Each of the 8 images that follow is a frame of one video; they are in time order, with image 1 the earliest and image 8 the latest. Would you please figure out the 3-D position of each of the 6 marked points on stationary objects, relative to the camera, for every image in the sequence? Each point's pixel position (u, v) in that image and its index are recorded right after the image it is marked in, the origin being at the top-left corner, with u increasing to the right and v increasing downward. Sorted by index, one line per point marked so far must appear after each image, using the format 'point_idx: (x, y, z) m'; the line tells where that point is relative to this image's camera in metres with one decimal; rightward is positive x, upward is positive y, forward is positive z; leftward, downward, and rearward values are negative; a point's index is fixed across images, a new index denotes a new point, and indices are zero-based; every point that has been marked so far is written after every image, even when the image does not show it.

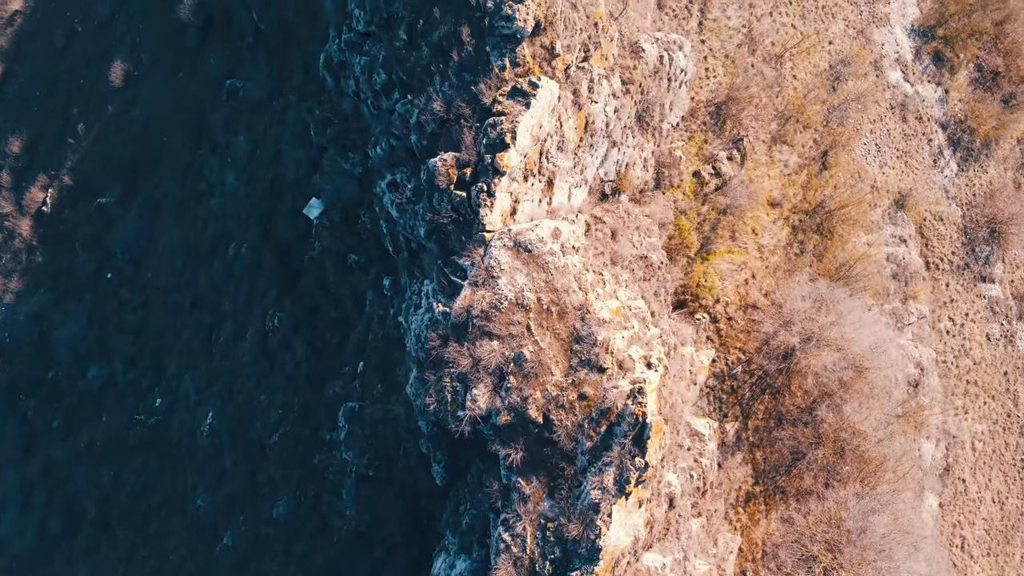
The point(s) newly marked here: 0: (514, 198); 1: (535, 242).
0: (+0.2, +6.8, +18.2) m
1: (+1.7, +3.4, +17.4) m
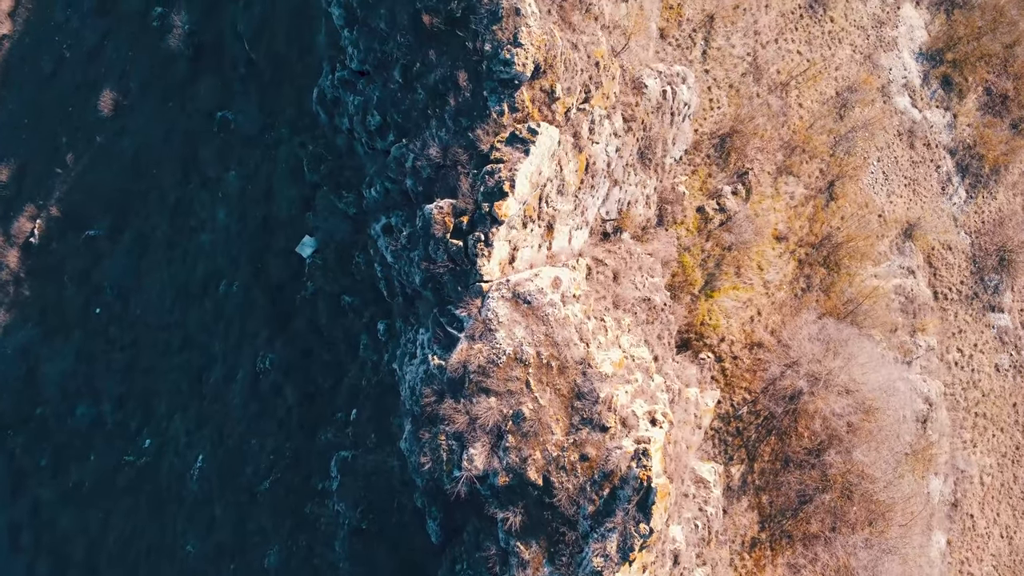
0: (+0.1, +3.2, +17.5) m
1: (+1.6, -0.2, +16.7) m
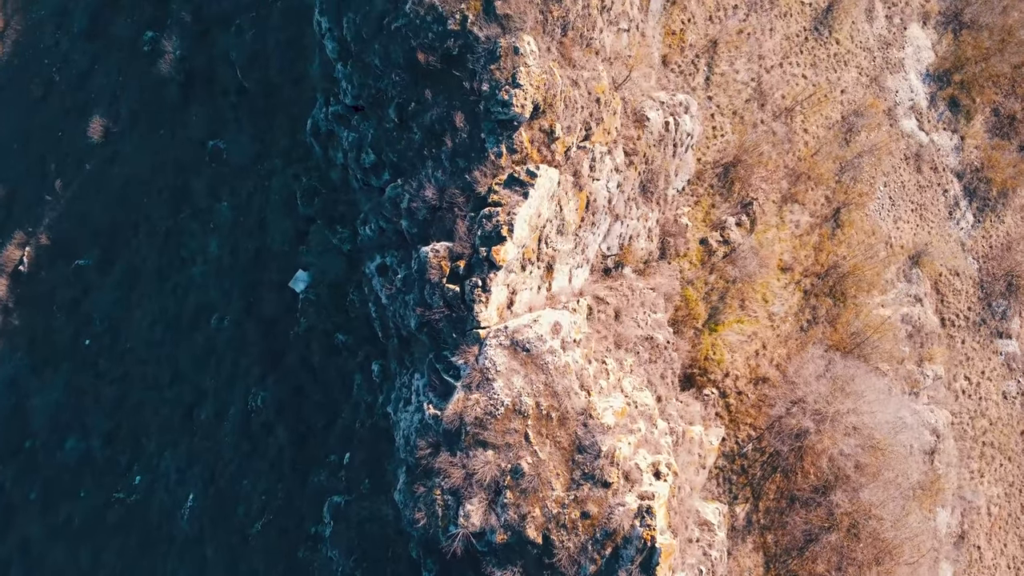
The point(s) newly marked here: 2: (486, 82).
0: (0.0, 0.0, +16.9) m
1: (+1.5, -3.3, +16.1) m
2: (-1.7, +13.6, +16.5) m
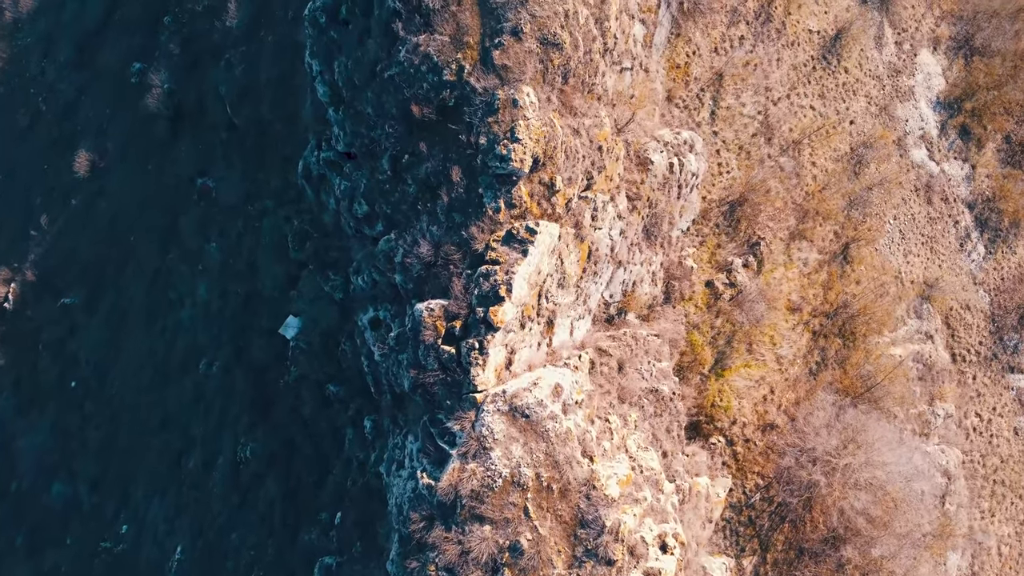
0: (-0.1, -3.9, +16.2) m
1: (+1.3, -7.3, +15.4) m
2: (-1.8, +9.7, +15.7) m
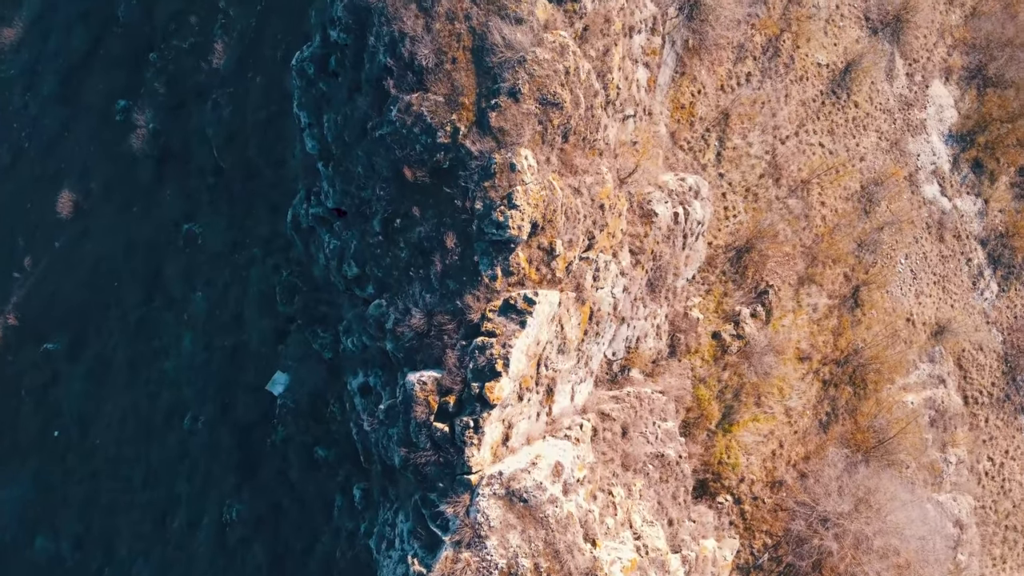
0: (-0.3, -8.3, +15.3) m
1: (+1.2, -11.7, +14.5) m
2: (-1.9, +5.3, +14.9) m
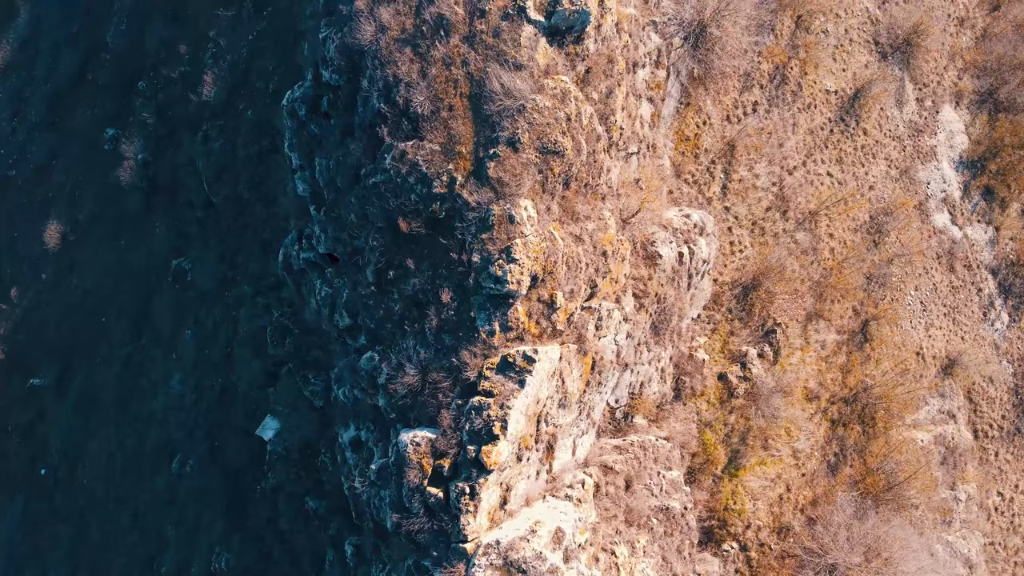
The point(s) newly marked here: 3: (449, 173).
0: (-0.4, -11.6, +14.7) m
1: (+1.0, -15.0, +13.9) m
2: (-2.0, +2.0, +14.2) m
3: (-3.6, +6.6, +14.2) m
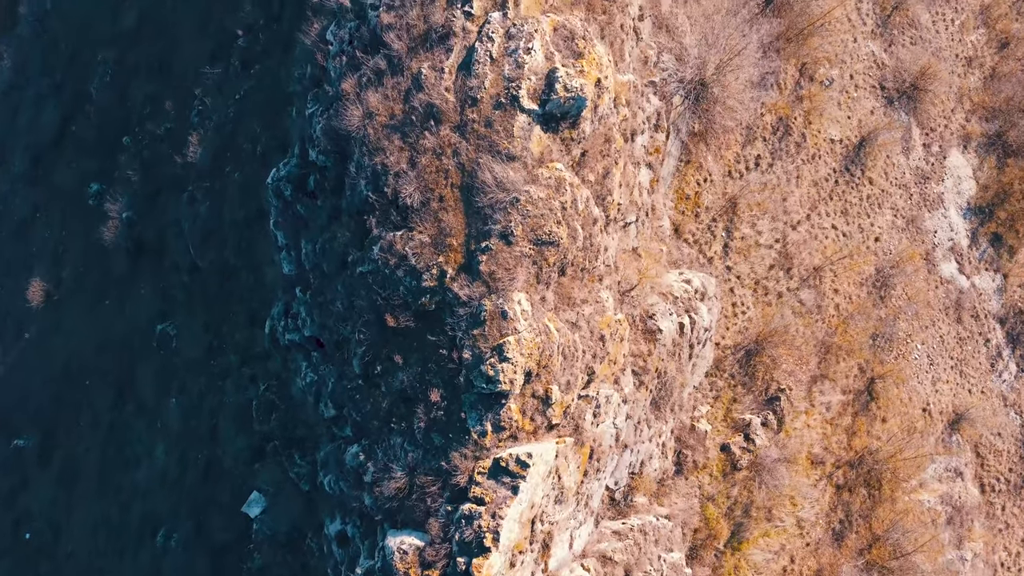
0: (-0.8, -17.0, +14.0) m
1: (+0.6, -20.4, +13.2) m
2: (-2.4, -3.4, +13.5) m
3: (-4.0, +1.2, +13.6) m
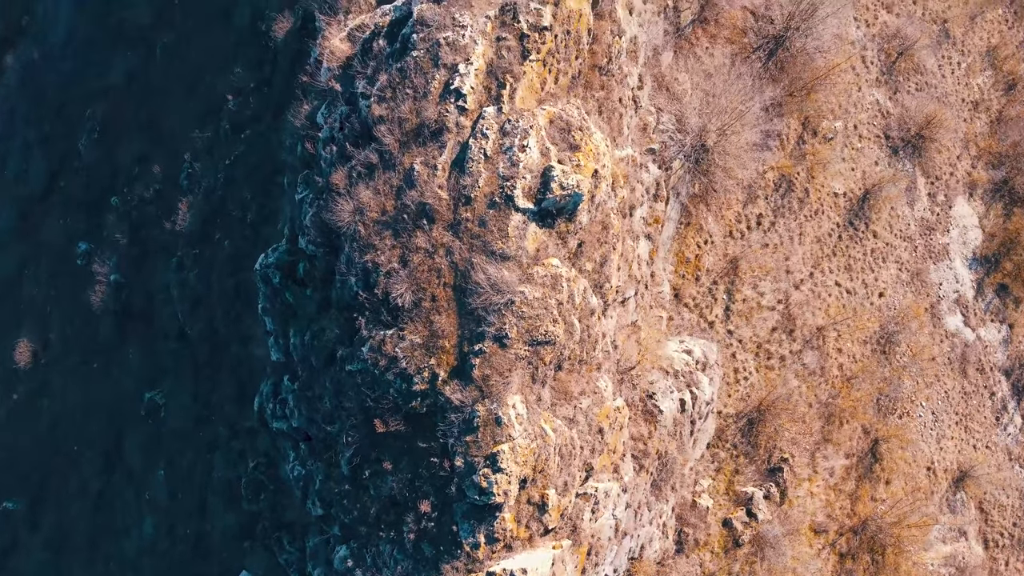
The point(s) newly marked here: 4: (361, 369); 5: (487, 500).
0: (-1.1, -22.6, +13.5) m
1: (+0.3, -26.0, +12.7) m
2: (-2.7, -8.9, +13.0) m
3: (-4.3, -4.4, +13.1) m
4: (-8.2, -4.5, +13.5) m
5: (-1.3, -11.1, +12.8) m
